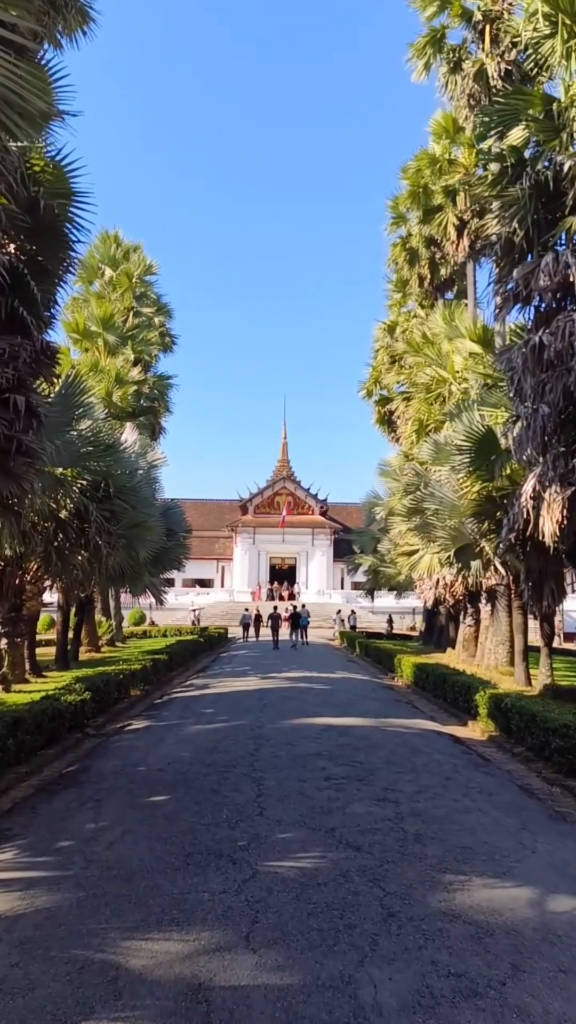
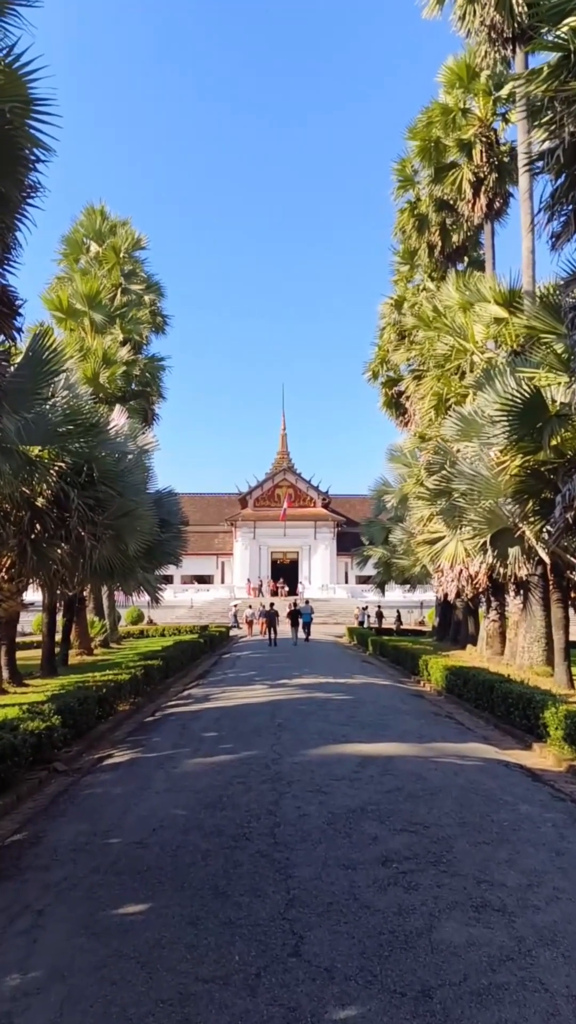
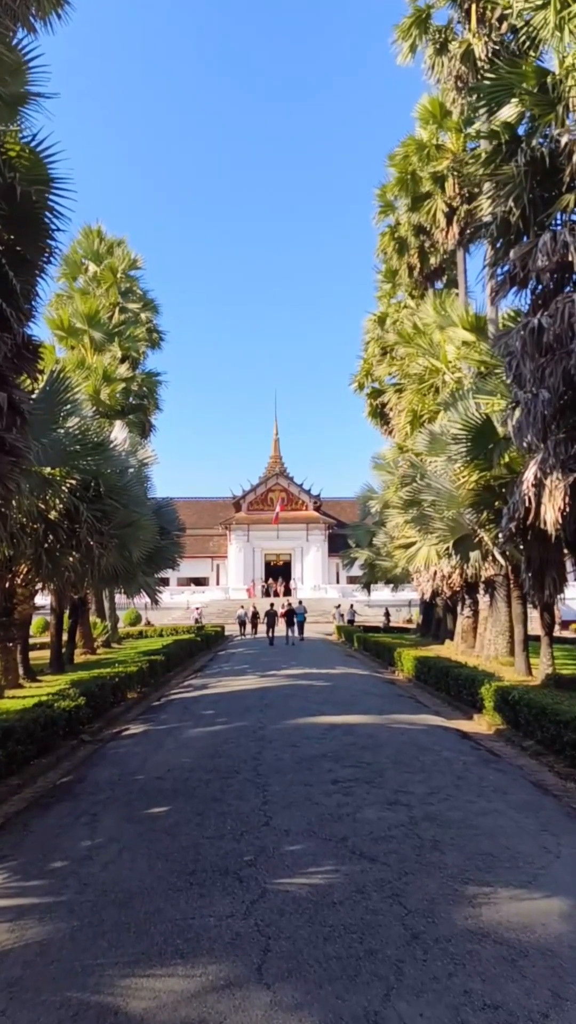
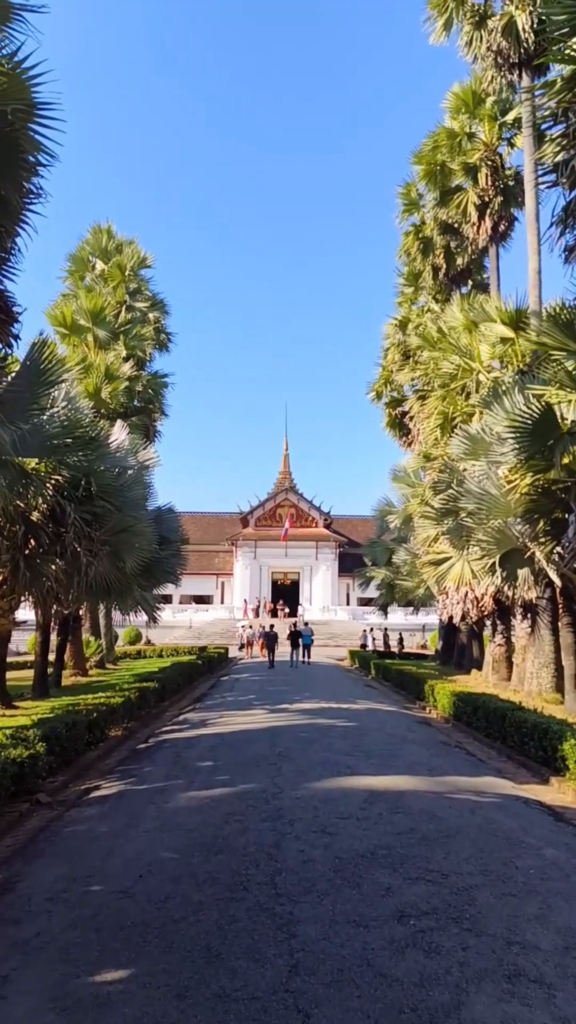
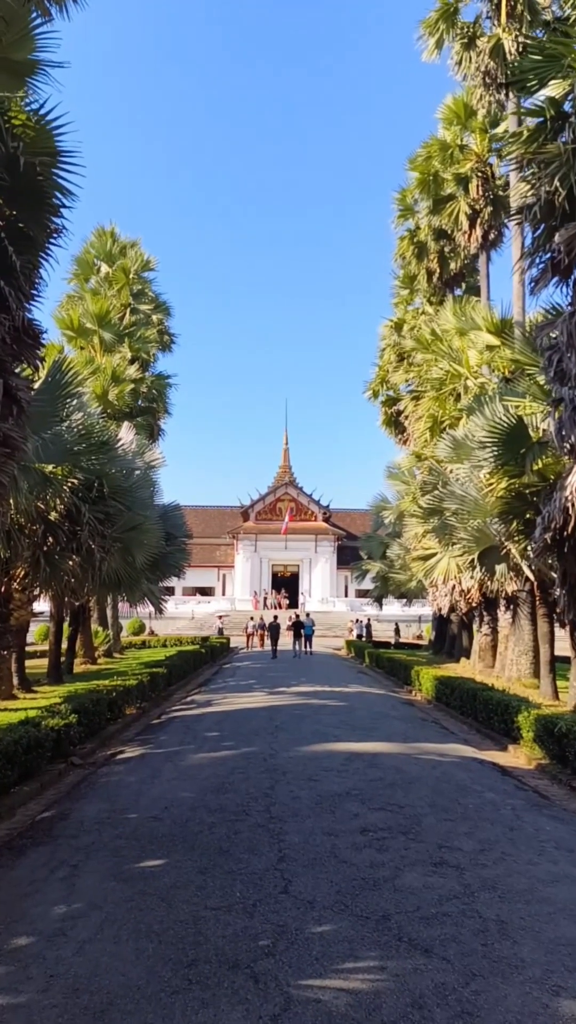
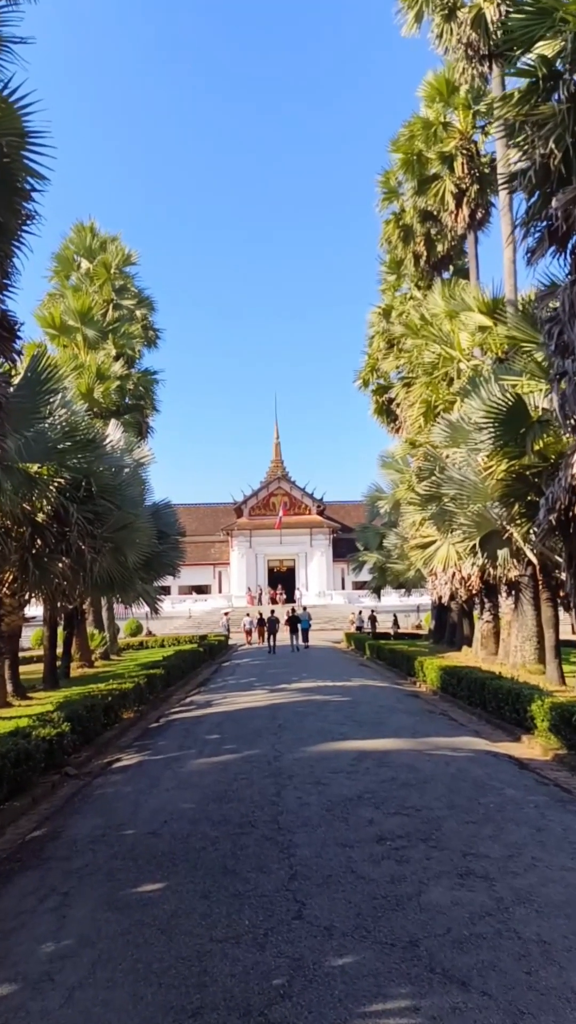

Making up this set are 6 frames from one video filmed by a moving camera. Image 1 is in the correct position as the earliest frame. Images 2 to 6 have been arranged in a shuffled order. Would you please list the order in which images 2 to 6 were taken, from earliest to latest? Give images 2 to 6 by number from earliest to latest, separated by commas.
3, 5, 6, 2, 4
